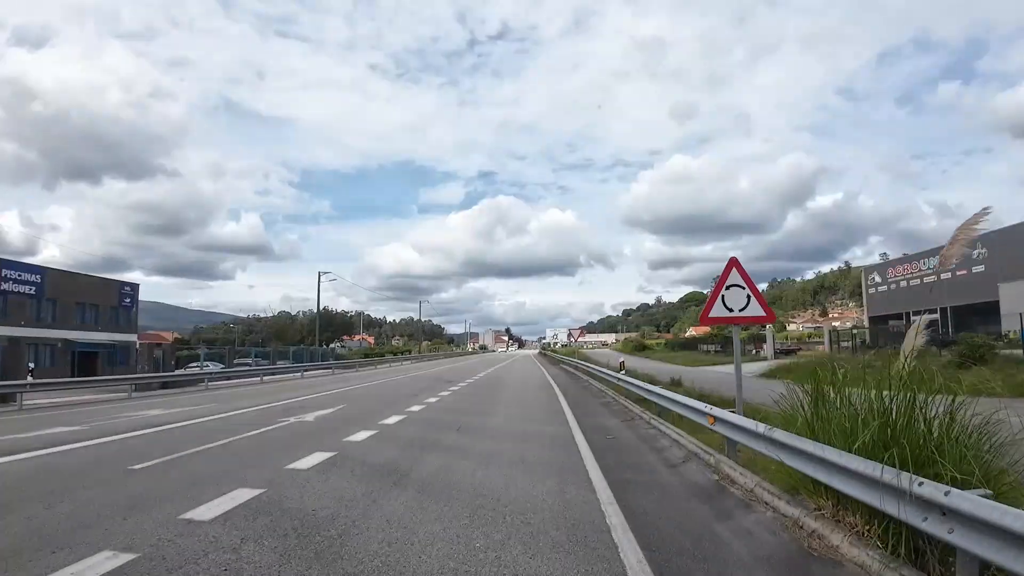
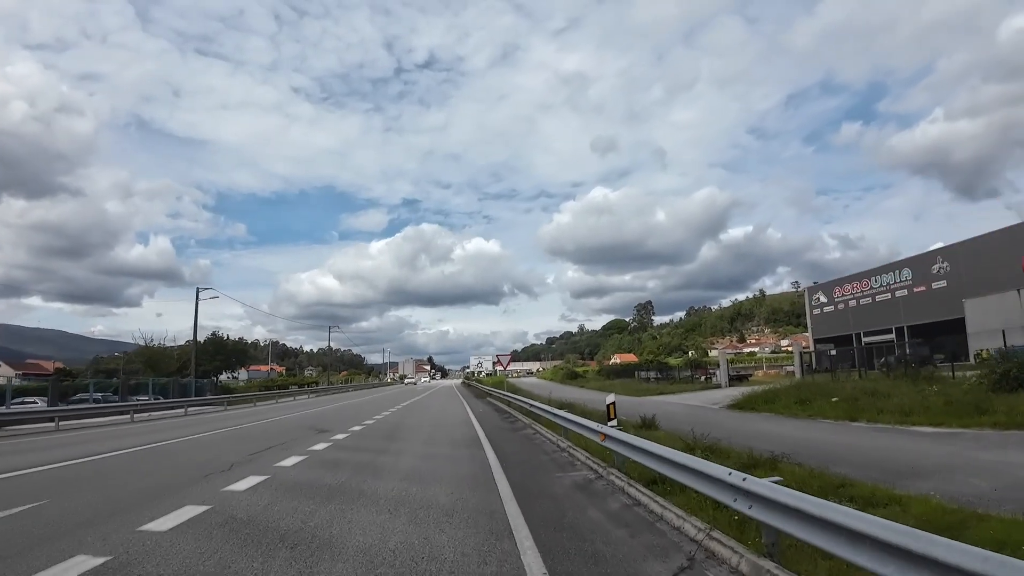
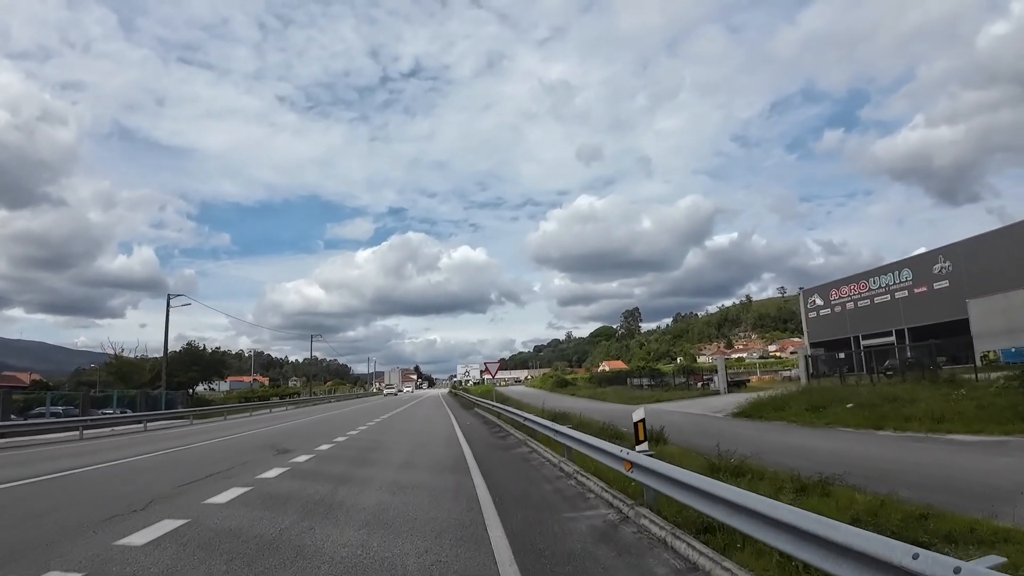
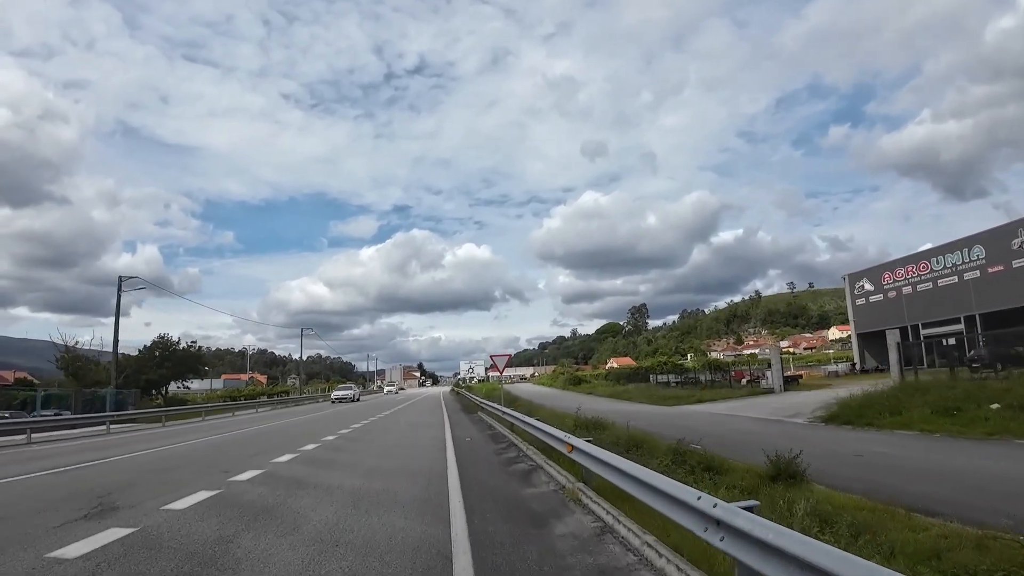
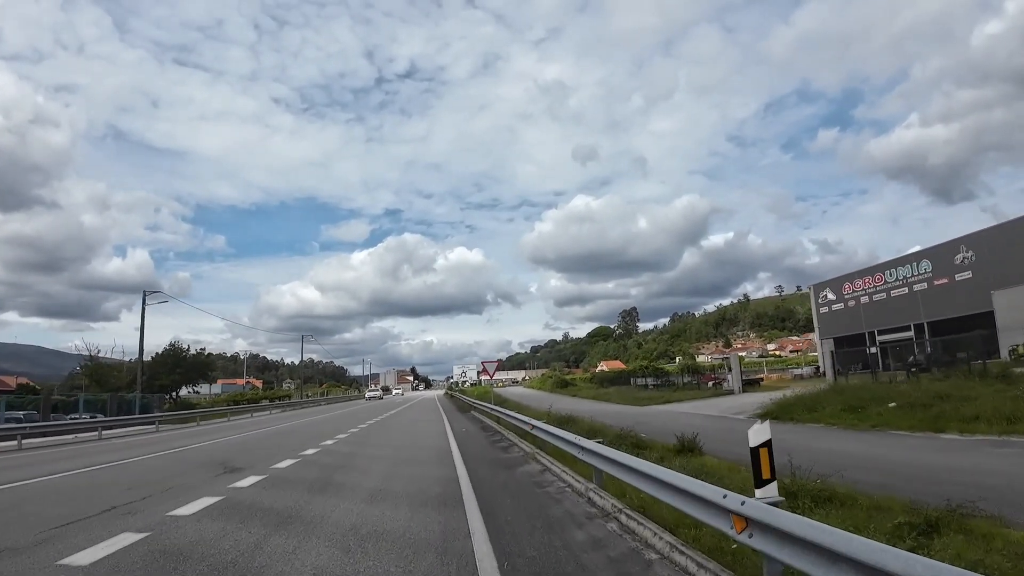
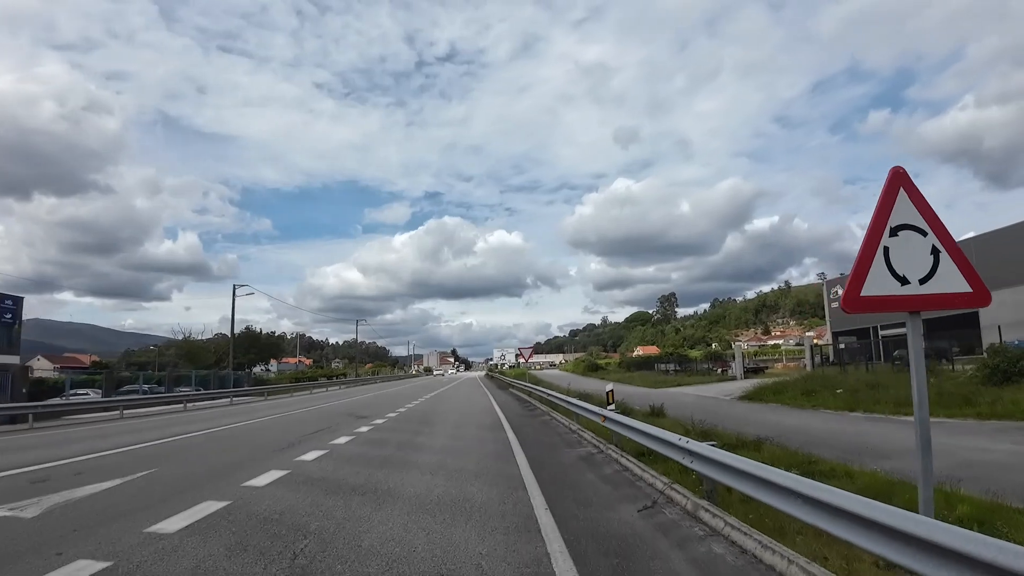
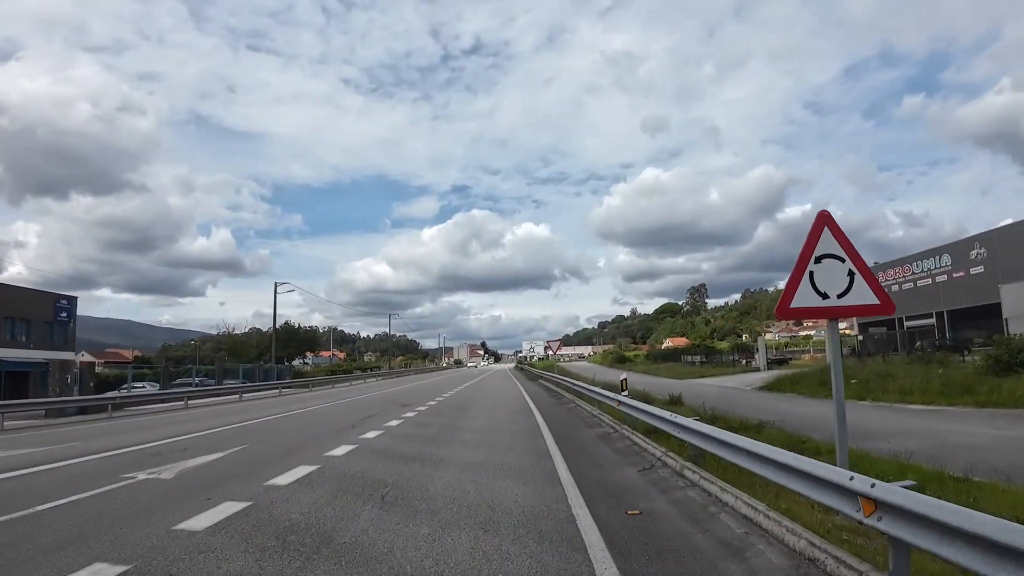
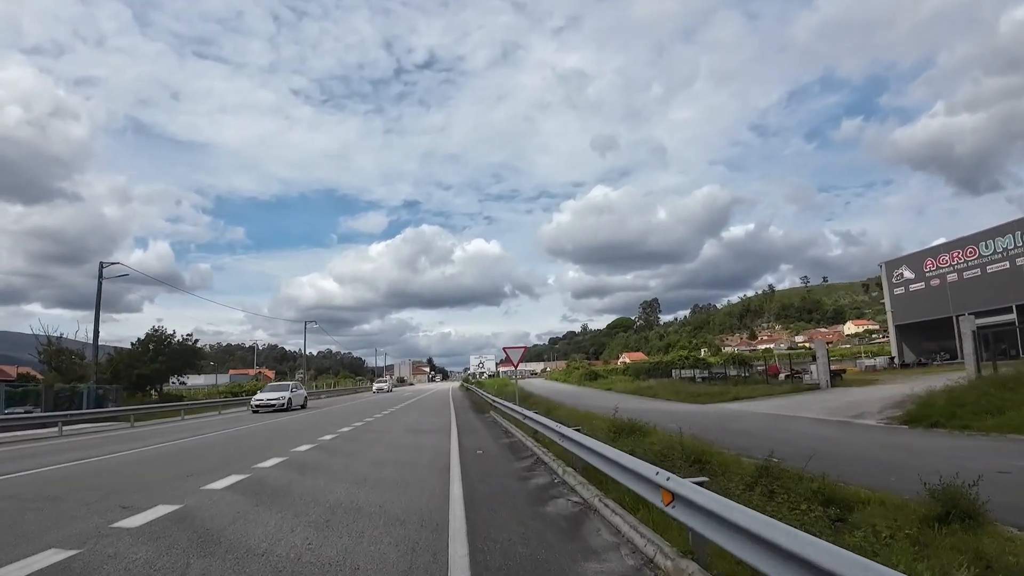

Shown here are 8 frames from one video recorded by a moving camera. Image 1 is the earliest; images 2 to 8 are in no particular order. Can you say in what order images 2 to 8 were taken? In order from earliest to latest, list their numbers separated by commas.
7, 6, 2, 3, 5, 4, 8
